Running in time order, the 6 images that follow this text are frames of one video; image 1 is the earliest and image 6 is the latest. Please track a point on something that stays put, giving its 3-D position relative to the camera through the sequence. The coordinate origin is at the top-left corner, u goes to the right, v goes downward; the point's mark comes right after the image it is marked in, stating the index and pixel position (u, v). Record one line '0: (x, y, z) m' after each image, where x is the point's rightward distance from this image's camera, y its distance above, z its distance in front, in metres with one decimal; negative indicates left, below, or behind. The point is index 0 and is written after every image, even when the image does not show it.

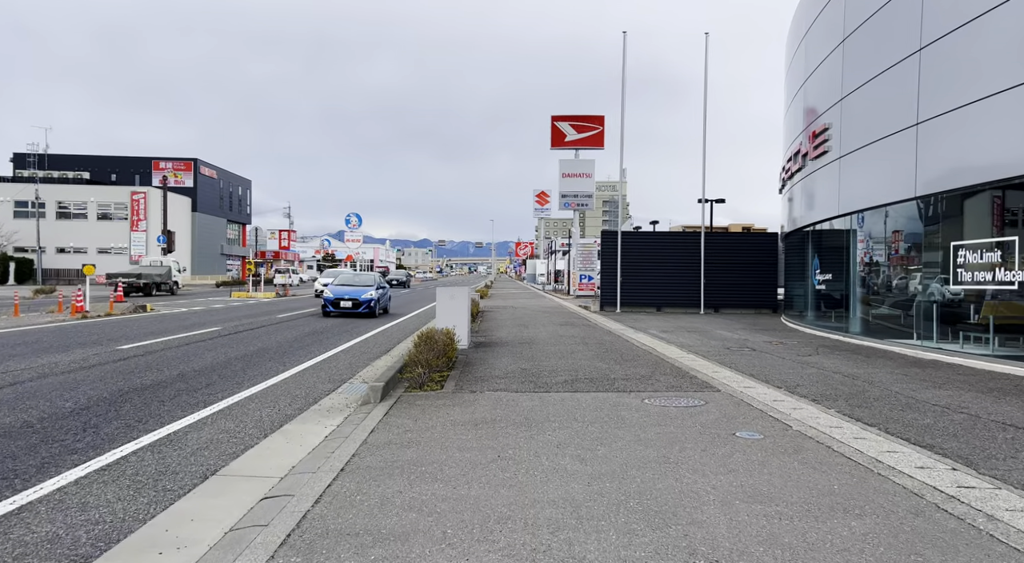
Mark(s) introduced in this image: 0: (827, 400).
0: (+3.8, -1.4, +8.2) m
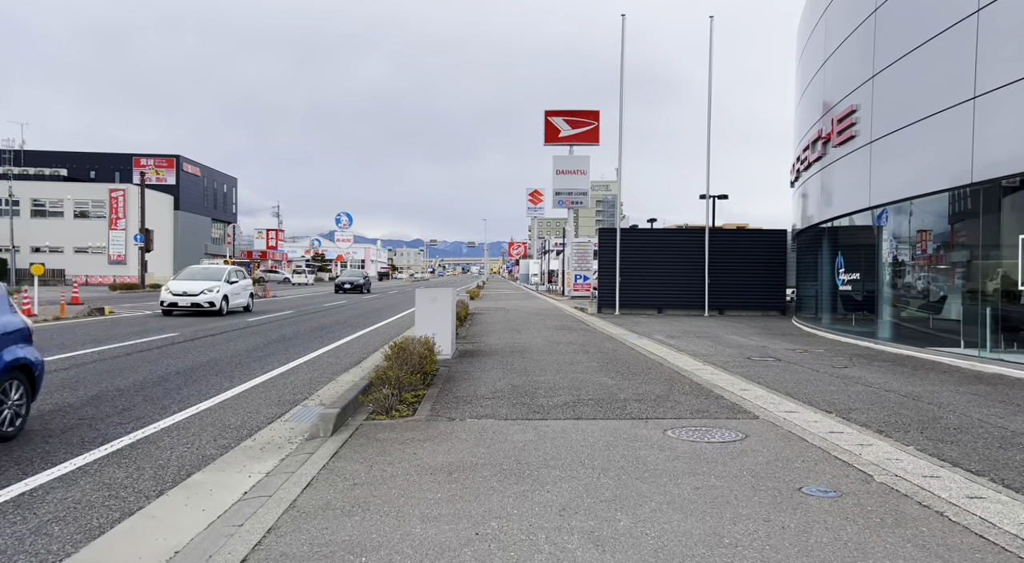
0: (+3.7, -1.4, +6.5) m
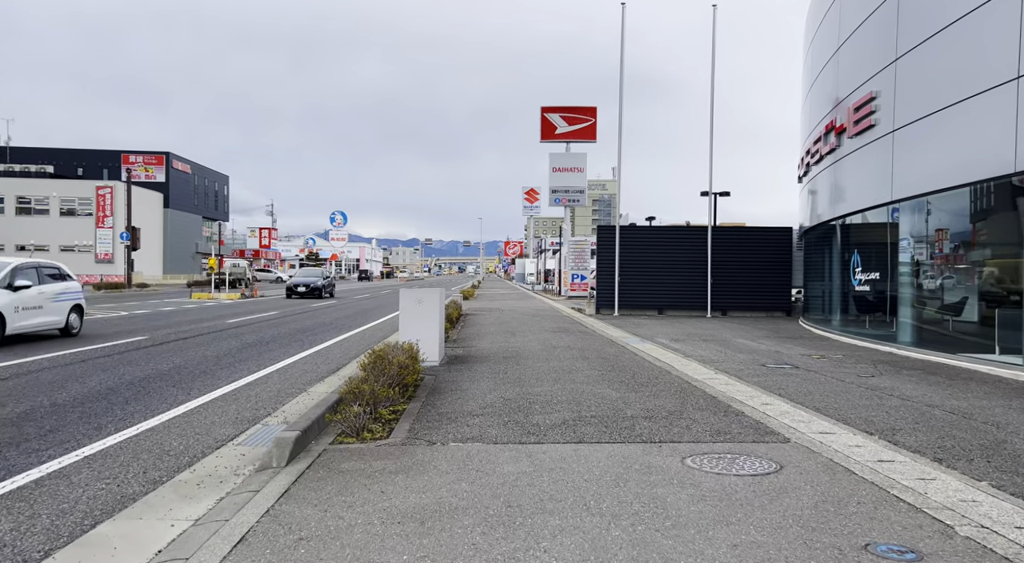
0: (+3.6, -1.4, +5.5) m
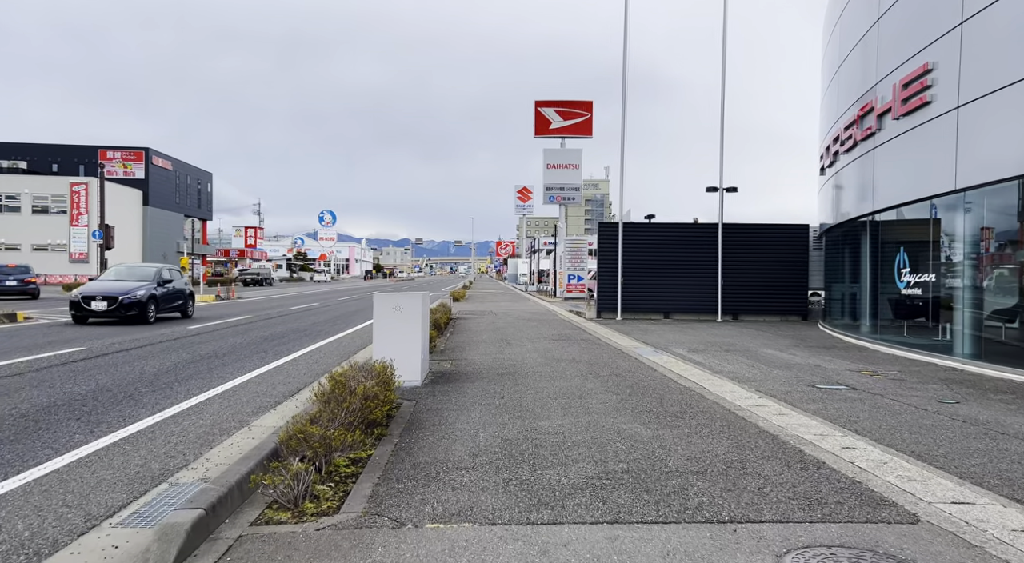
0: (+3.7, -1.5, +3.6) m
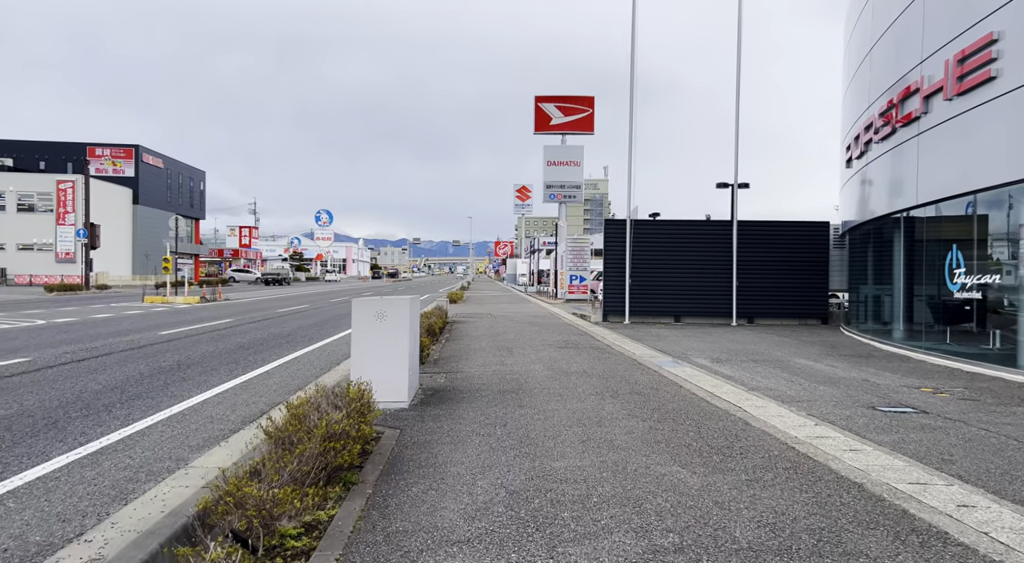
0: (+3.7, -1.5, +2.2) m
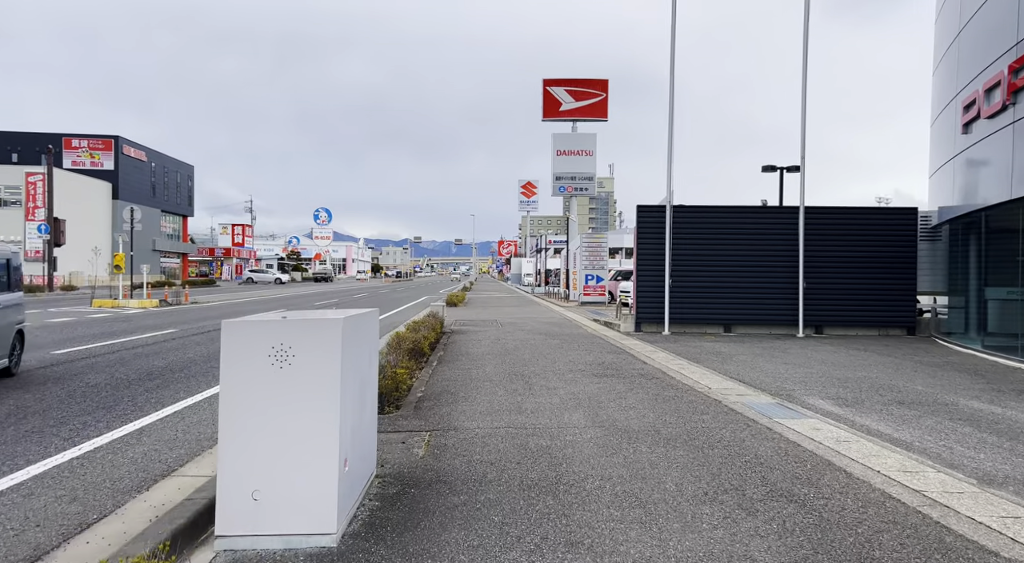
0: (+4.0, -1.5, -1.9) m
